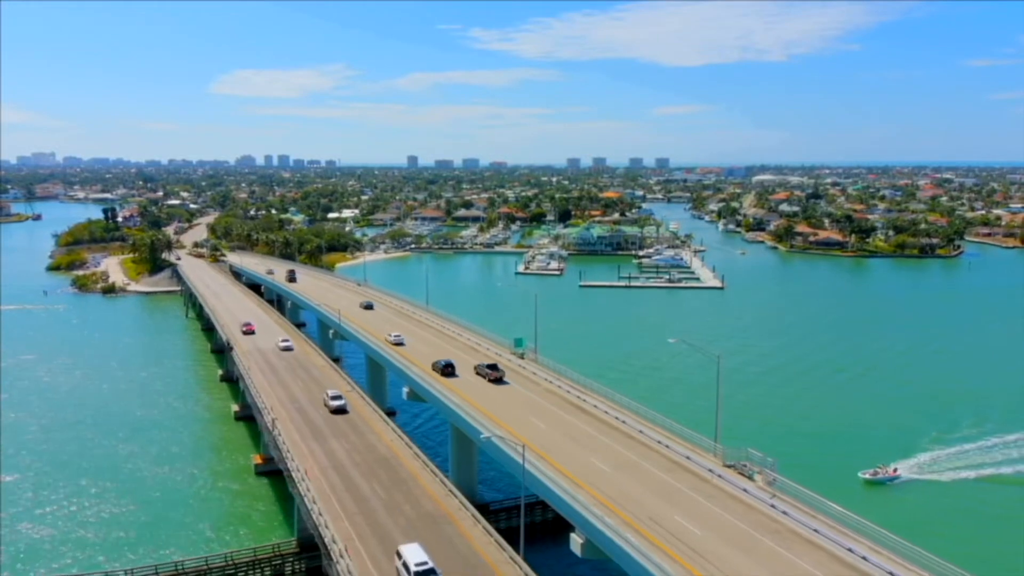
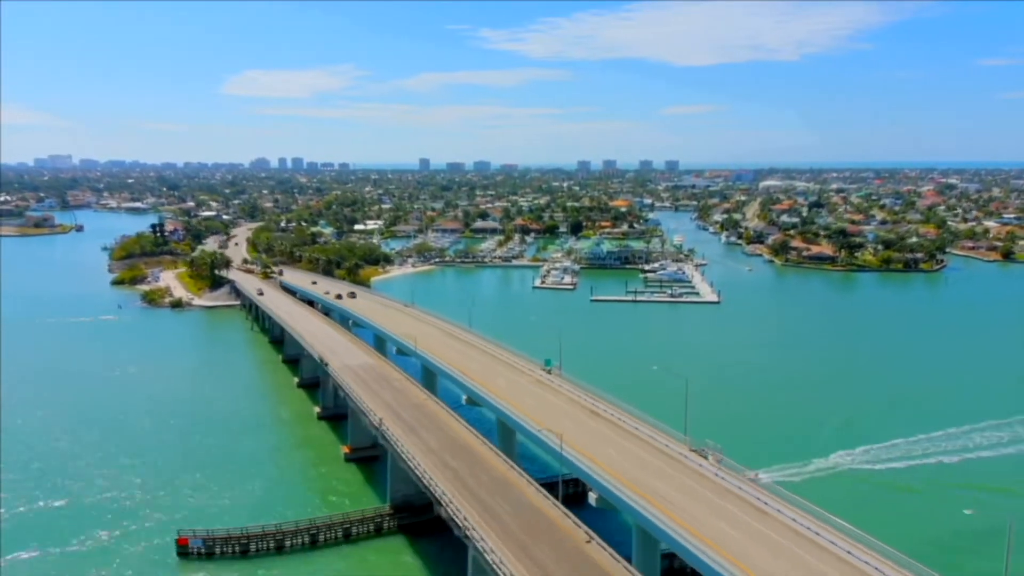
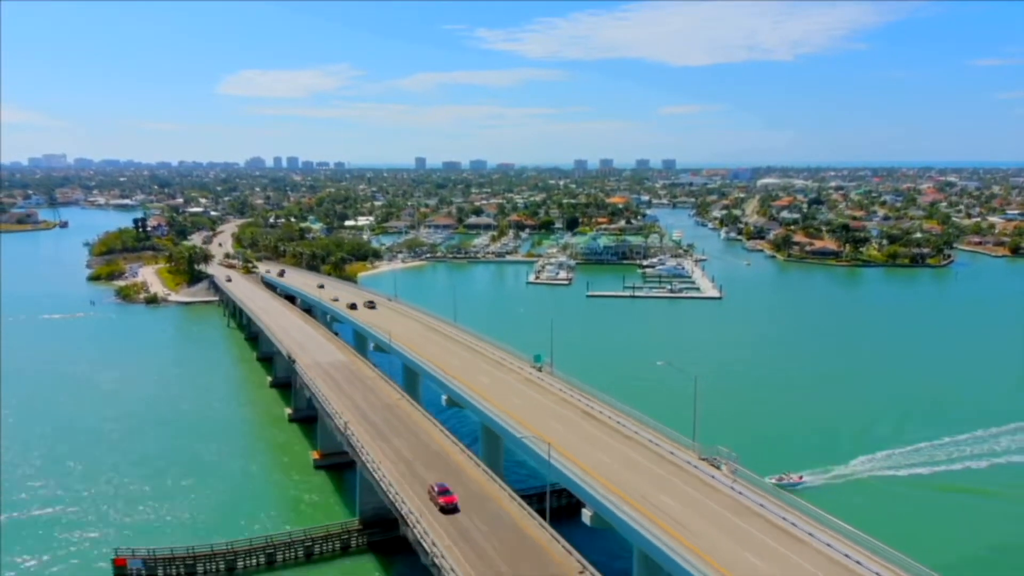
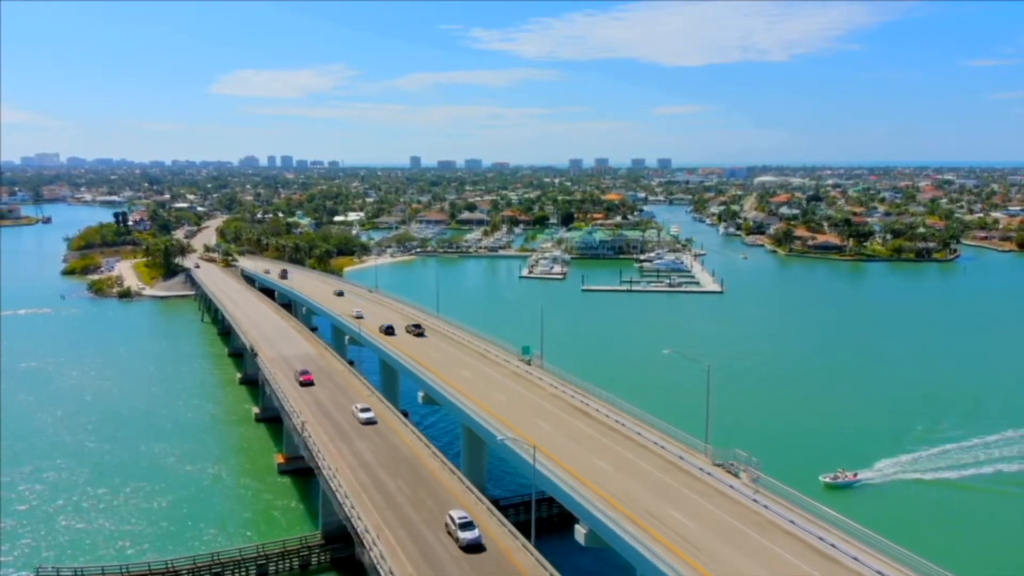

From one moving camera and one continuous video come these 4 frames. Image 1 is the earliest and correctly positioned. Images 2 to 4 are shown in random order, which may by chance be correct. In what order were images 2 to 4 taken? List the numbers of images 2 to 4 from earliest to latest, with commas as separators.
4, 3, 2
